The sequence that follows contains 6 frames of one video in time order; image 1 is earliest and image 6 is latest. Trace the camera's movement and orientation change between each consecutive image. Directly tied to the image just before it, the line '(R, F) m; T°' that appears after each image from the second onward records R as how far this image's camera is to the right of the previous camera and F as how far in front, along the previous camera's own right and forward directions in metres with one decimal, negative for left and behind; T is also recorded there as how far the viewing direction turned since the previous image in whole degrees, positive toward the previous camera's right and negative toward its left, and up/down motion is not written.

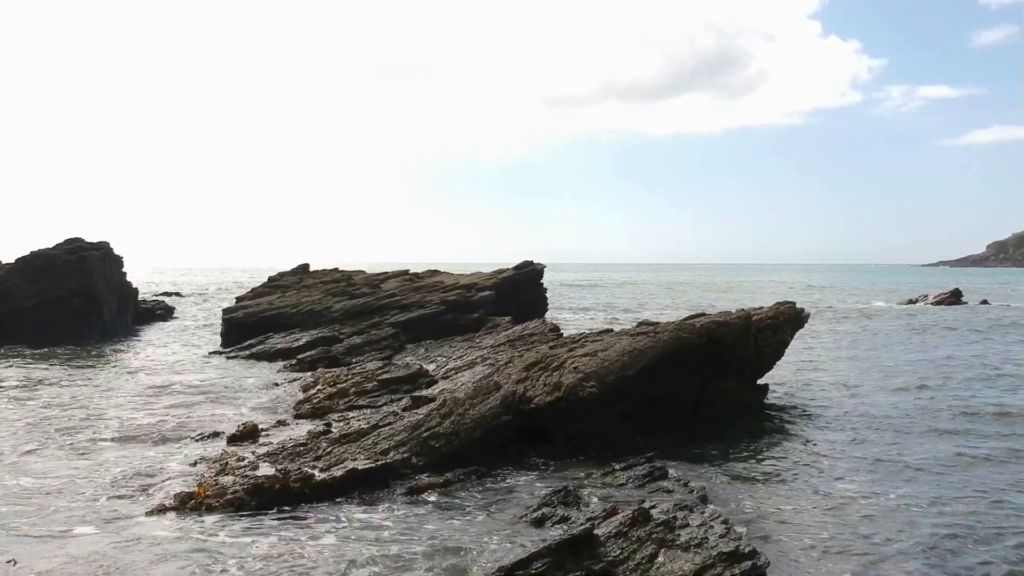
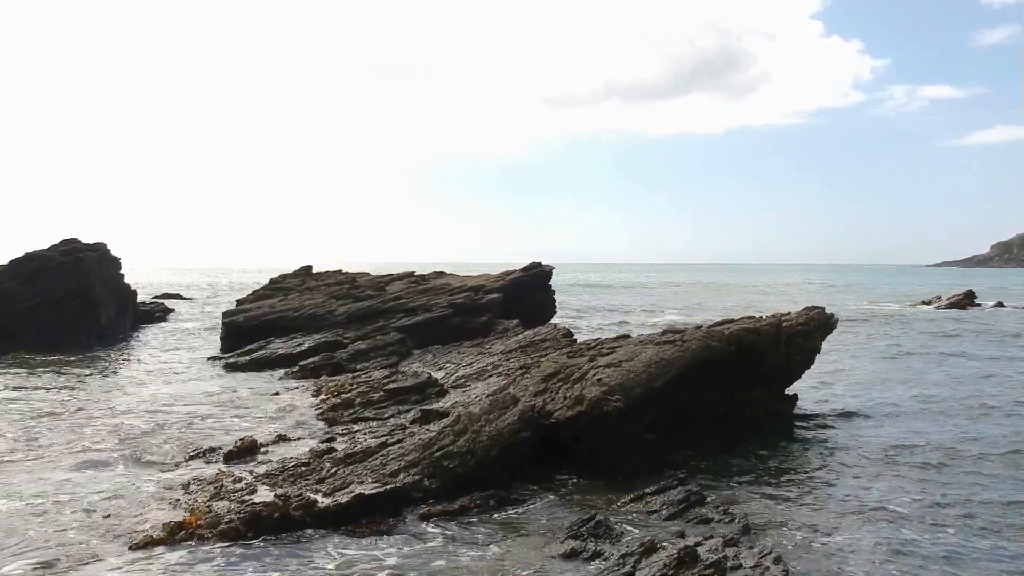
(-0.4, +1.2) m; 0°
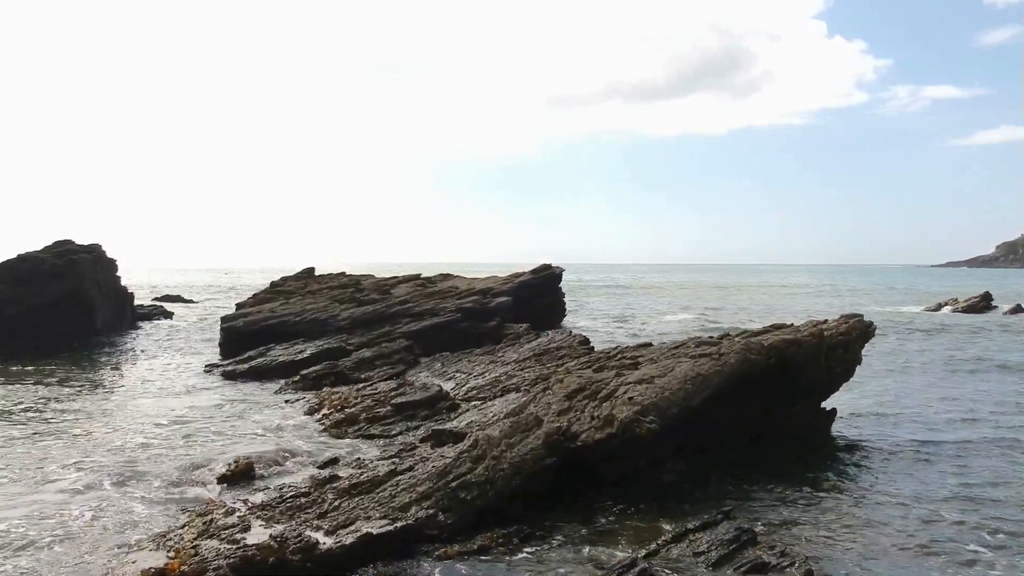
(-0.4, +1.5) m; 0°
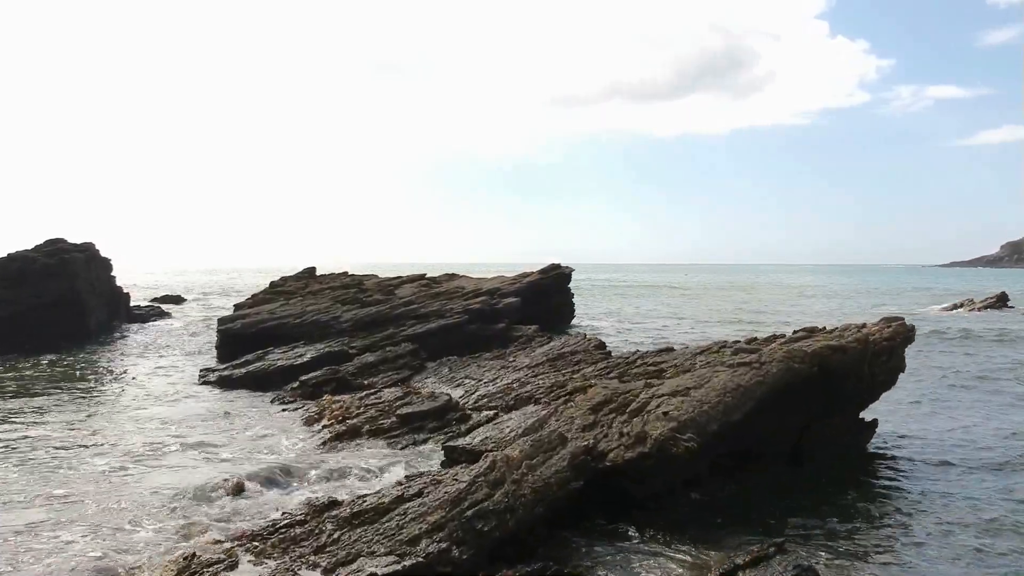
(-0.3, +1.5) m; 0°
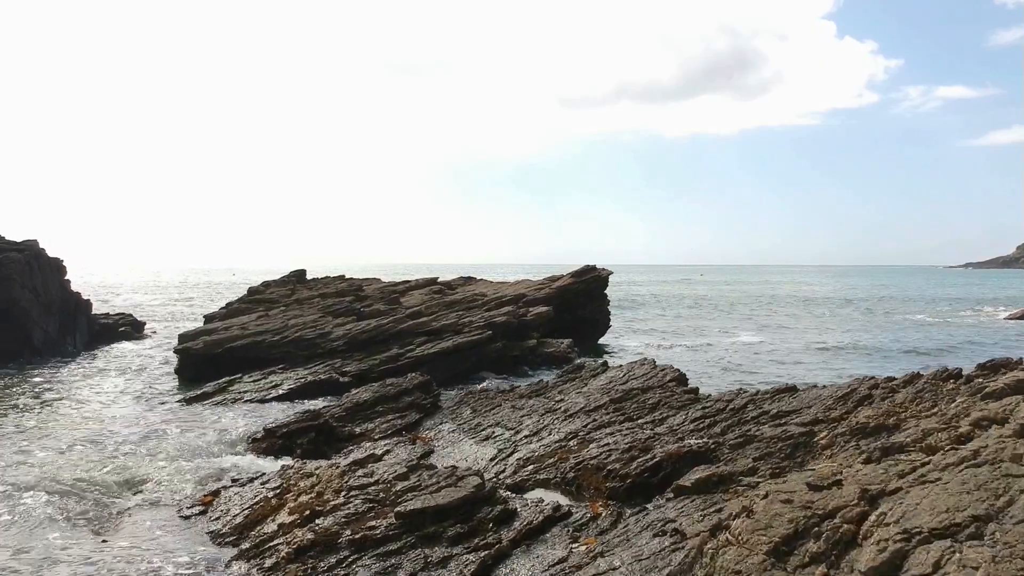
(-1.0, +6.8) m; -1°
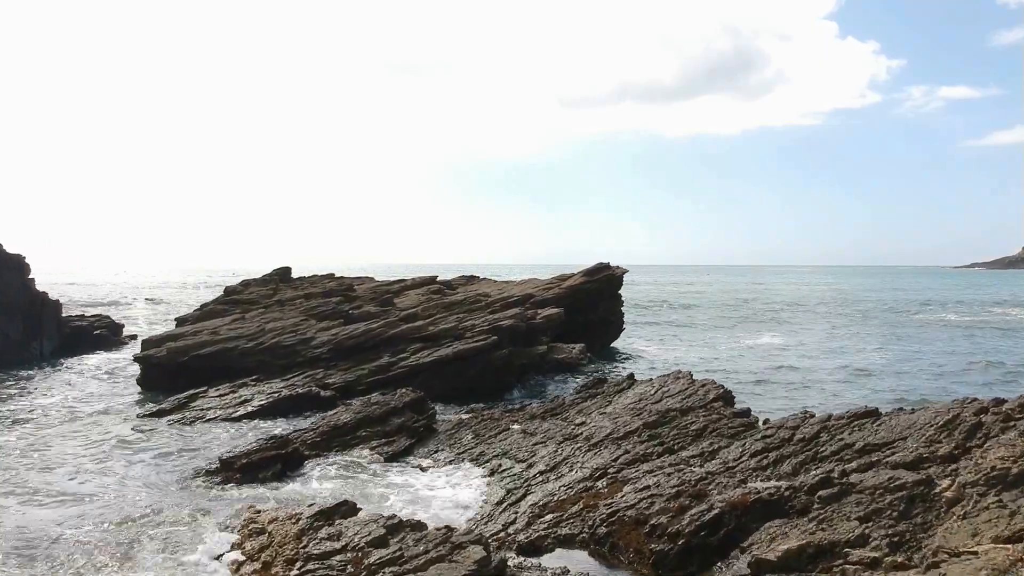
(-0.2, +3.1) m; 0°
